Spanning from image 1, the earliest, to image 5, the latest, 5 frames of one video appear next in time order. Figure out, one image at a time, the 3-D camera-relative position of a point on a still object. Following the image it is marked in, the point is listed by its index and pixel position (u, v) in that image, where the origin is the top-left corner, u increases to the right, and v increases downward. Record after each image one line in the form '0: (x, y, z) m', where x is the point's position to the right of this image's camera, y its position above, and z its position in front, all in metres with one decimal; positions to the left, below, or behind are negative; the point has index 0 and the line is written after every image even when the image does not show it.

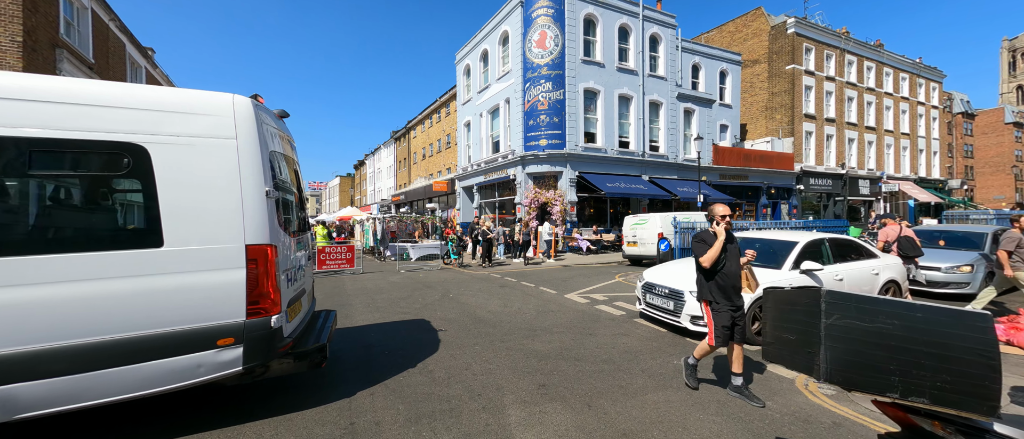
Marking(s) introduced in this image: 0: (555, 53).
0: (+2.1, +8.2, +19.1) m
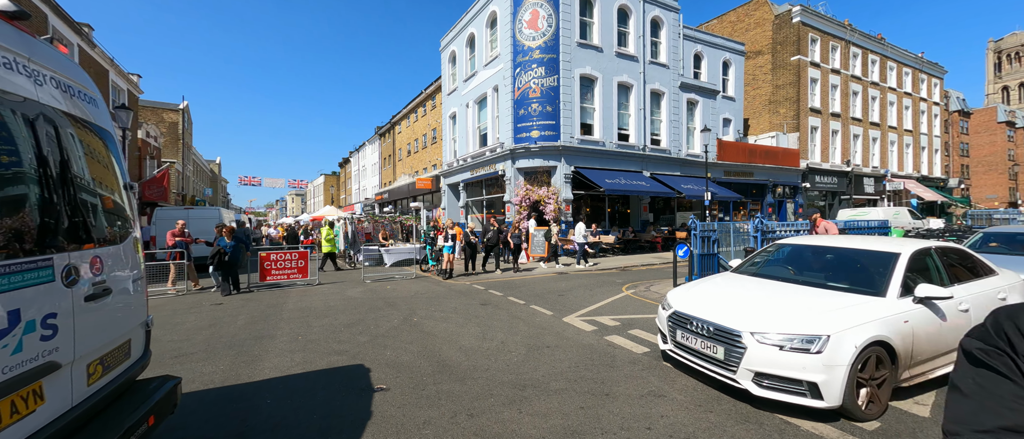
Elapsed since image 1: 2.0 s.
0: (+1.6, +8.2, +17.2) m
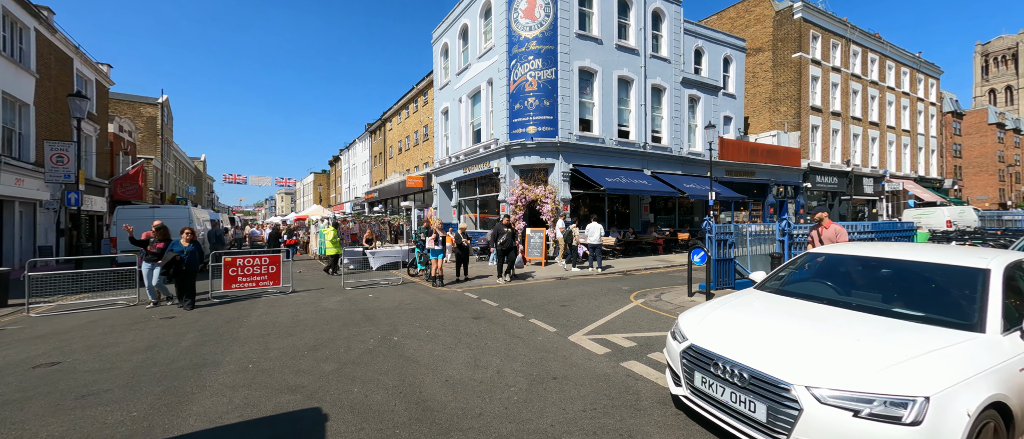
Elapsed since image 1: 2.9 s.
0: (+1.4, +8.2, +16.3) m
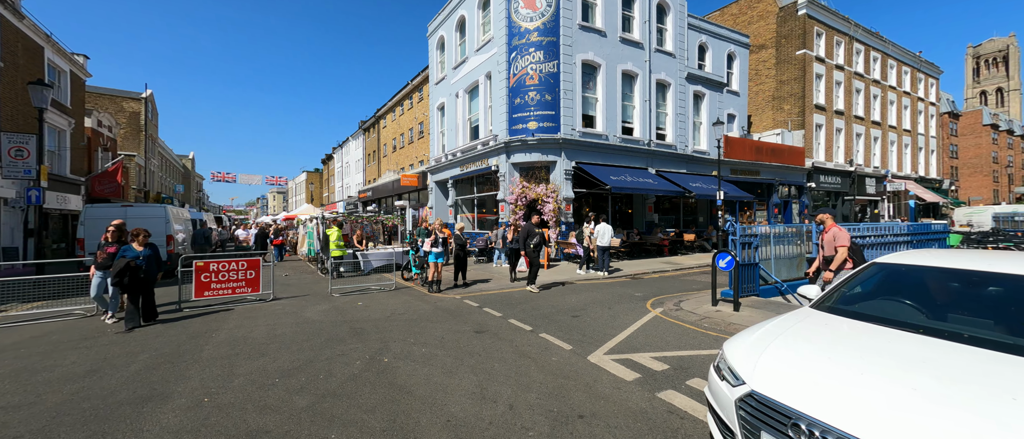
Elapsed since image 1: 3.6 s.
0: (+1.4, +8.2, +15.5) m
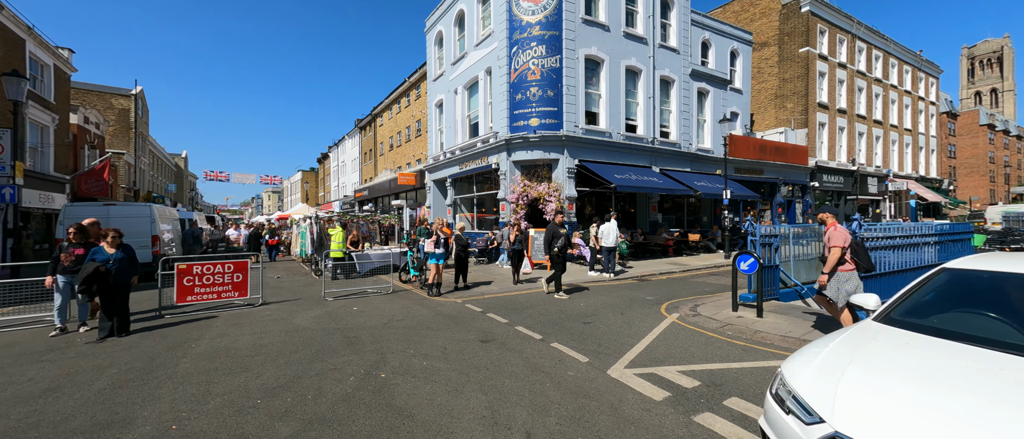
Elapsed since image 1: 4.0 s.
0: (+1.5, +8.2, +15.0) m
